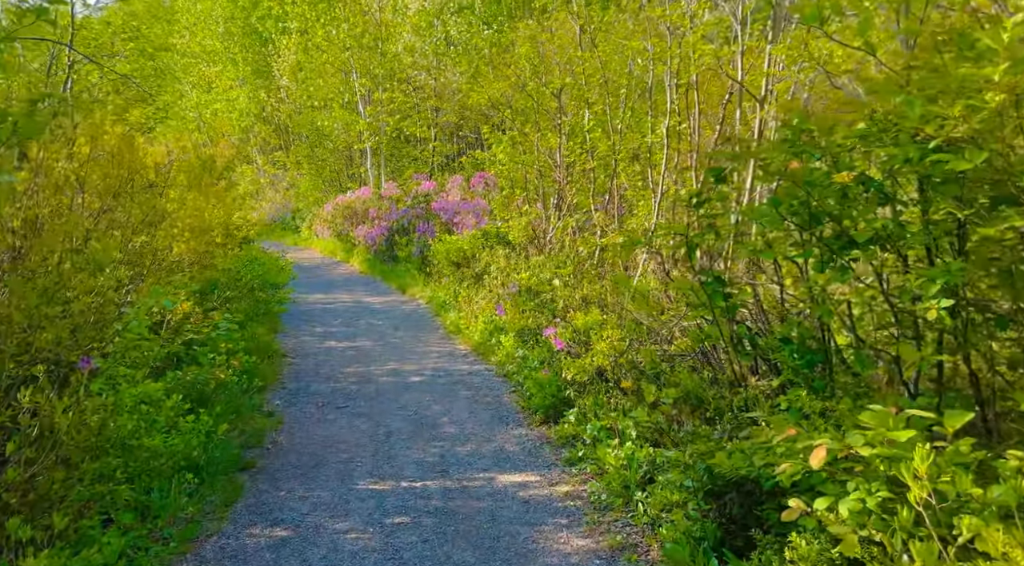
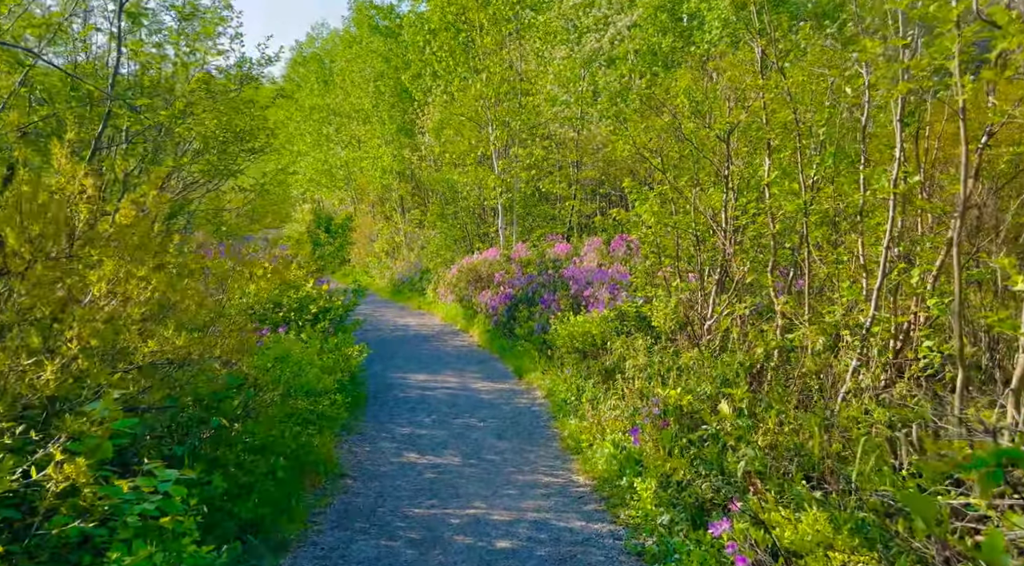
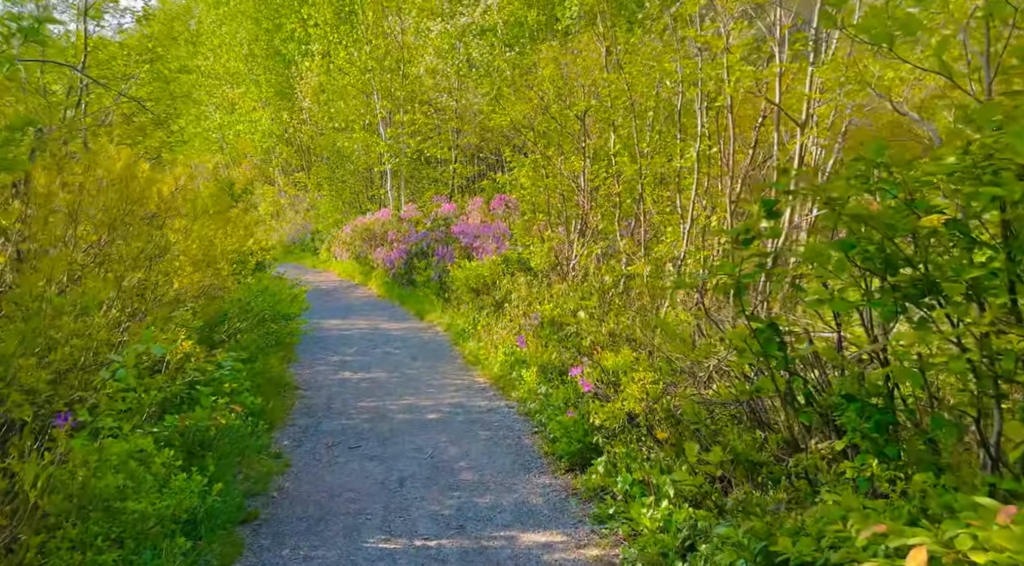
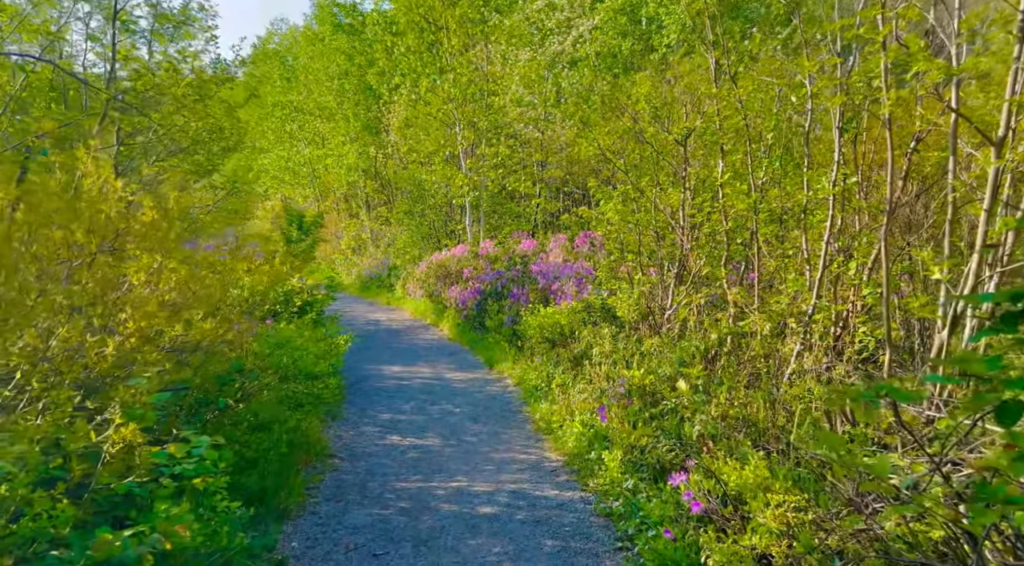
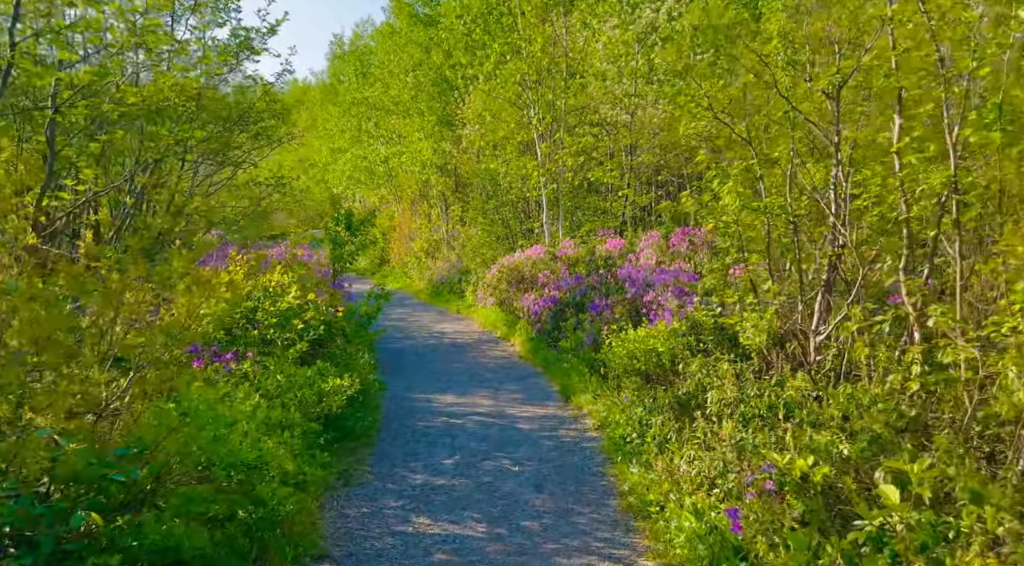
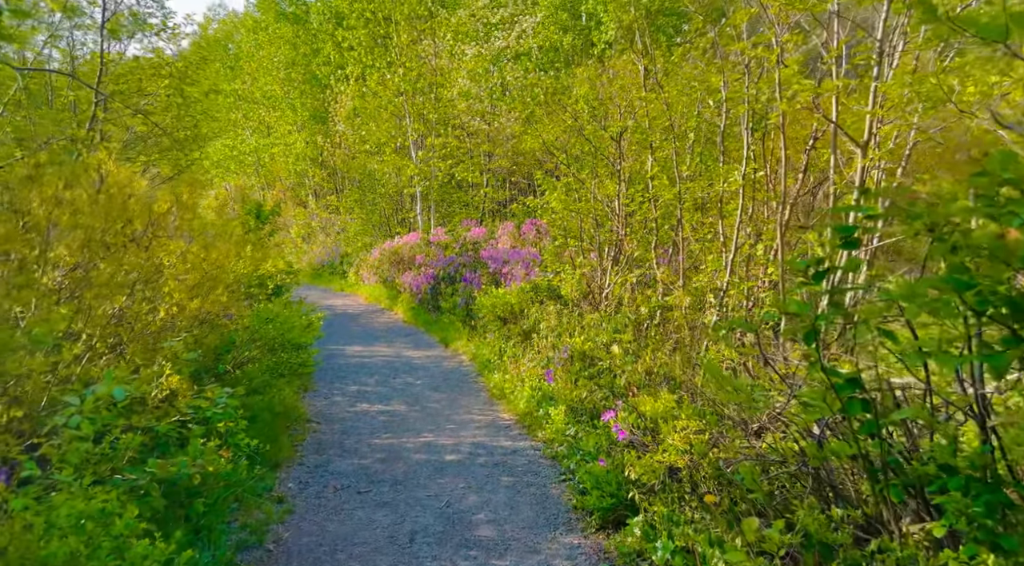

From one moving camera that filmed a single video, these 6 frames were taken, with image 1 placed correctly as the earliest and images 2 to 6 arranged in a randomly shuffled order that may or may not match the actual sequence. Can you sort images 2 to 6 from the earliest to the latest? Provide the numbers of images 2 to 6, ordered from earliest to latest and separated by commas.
3, 6, 4, 2, 5
